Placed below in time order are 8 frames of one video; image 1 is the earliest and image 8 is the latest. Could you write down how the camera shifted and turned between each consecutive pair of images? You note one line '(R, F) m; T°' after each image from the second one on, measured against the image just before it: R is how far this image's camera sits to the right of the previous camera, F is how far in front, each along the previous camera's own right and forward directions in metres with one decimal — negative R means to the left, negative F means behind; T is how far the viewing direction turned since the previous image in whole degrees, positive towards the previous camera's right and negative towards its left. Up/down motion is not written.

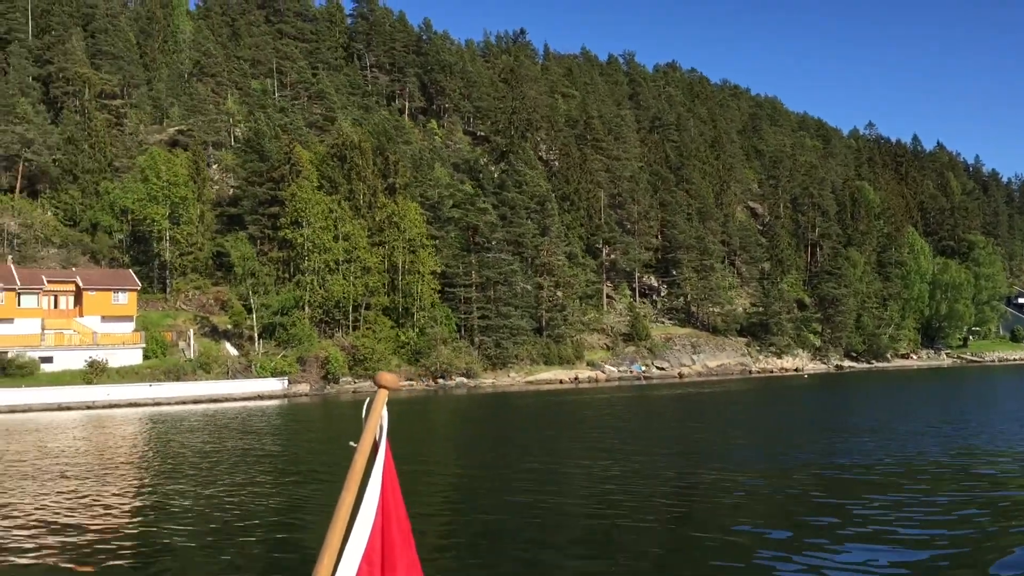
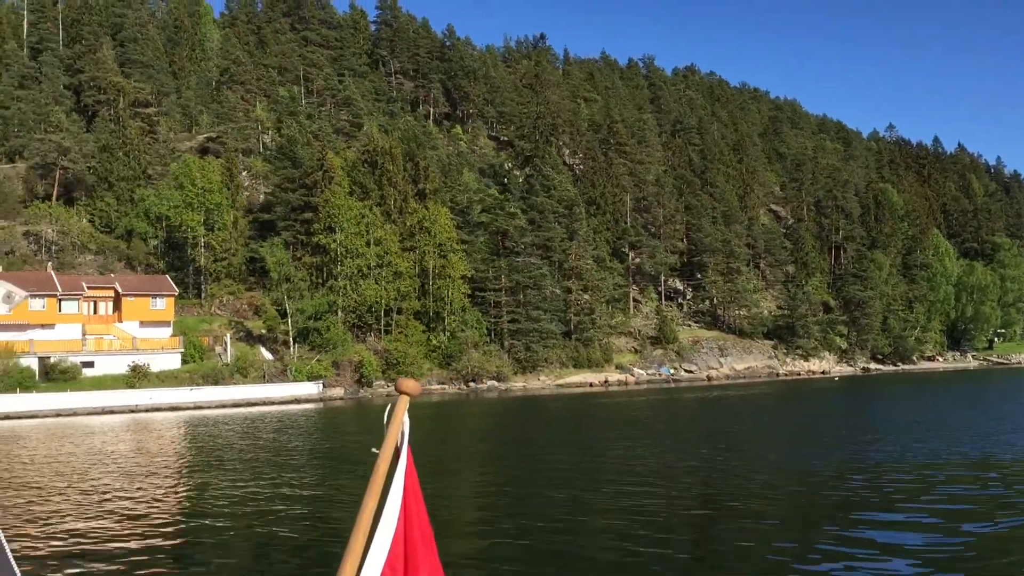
(-1.7, -0.4) m; -1°
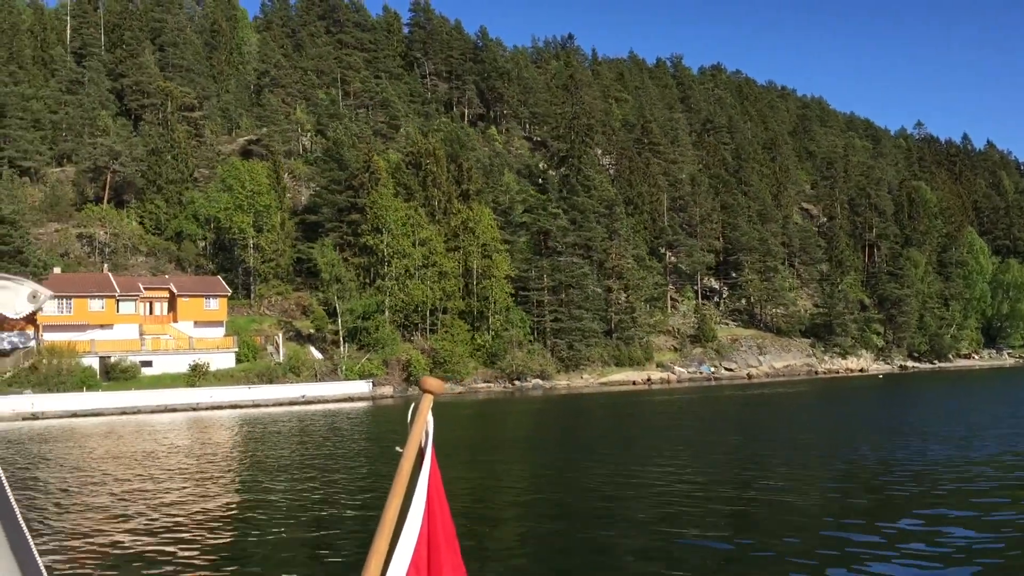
(-2.8, -0.7) m; -1°
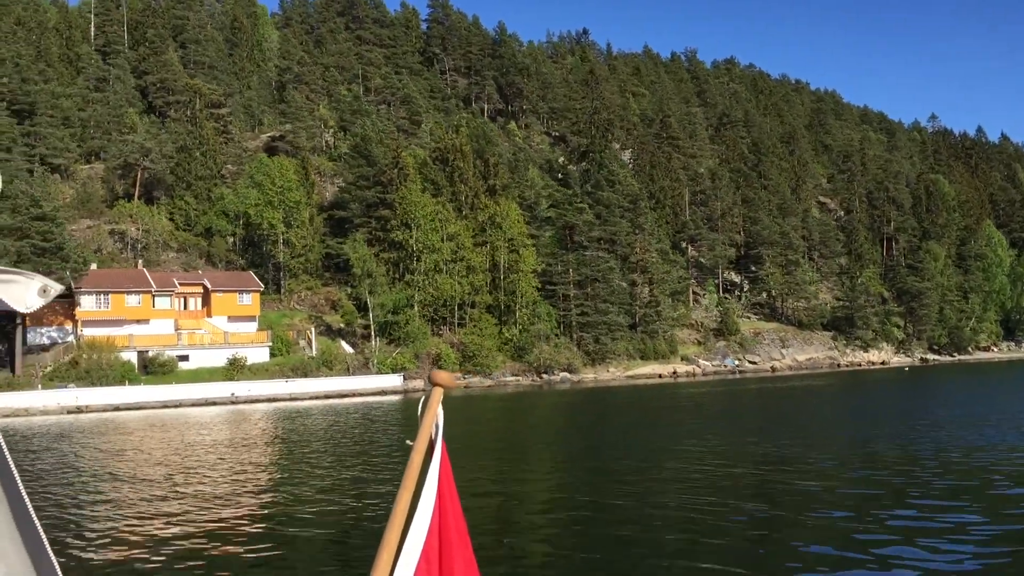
(-2.2, -0.6) m; 0°
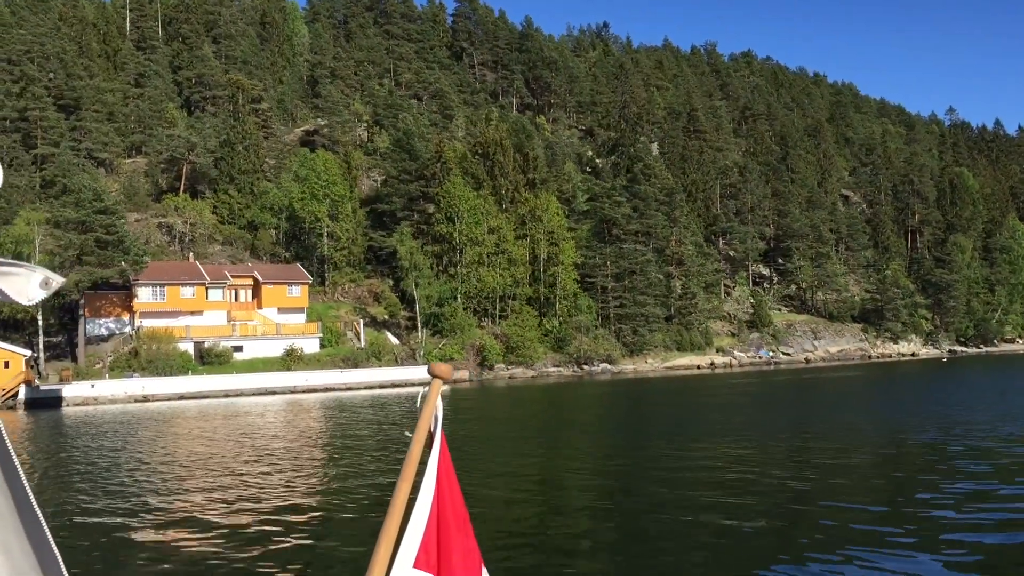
(-3.7, -1.1) m; 0°
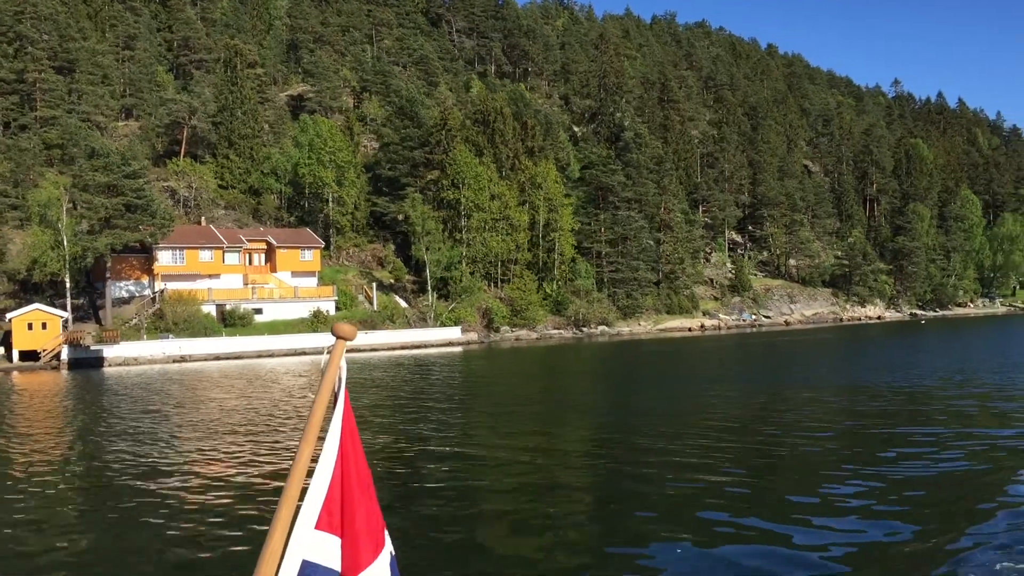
(-5.6, -2.6) m; +4°
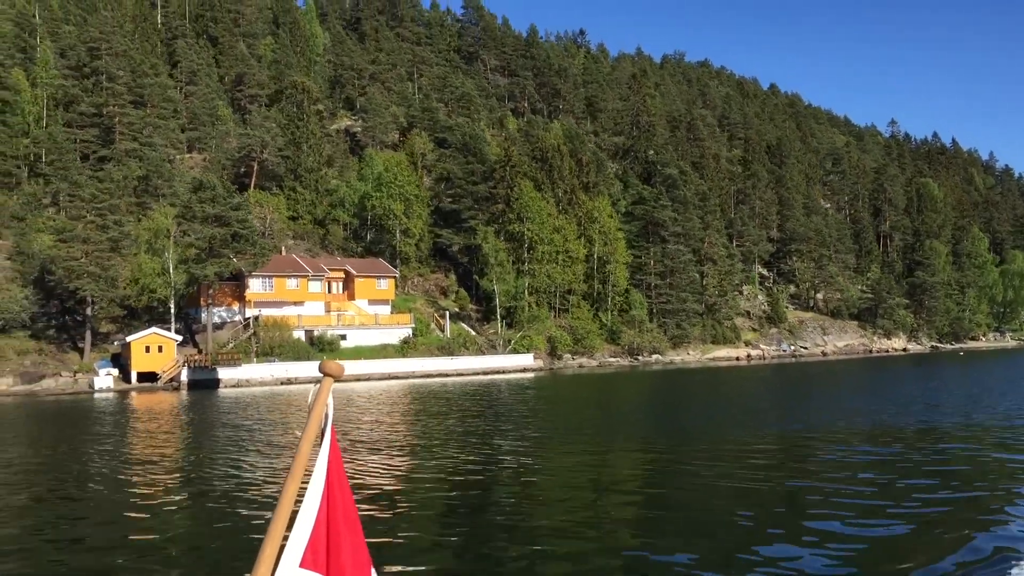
(-7.5, -3.1) m; +1°
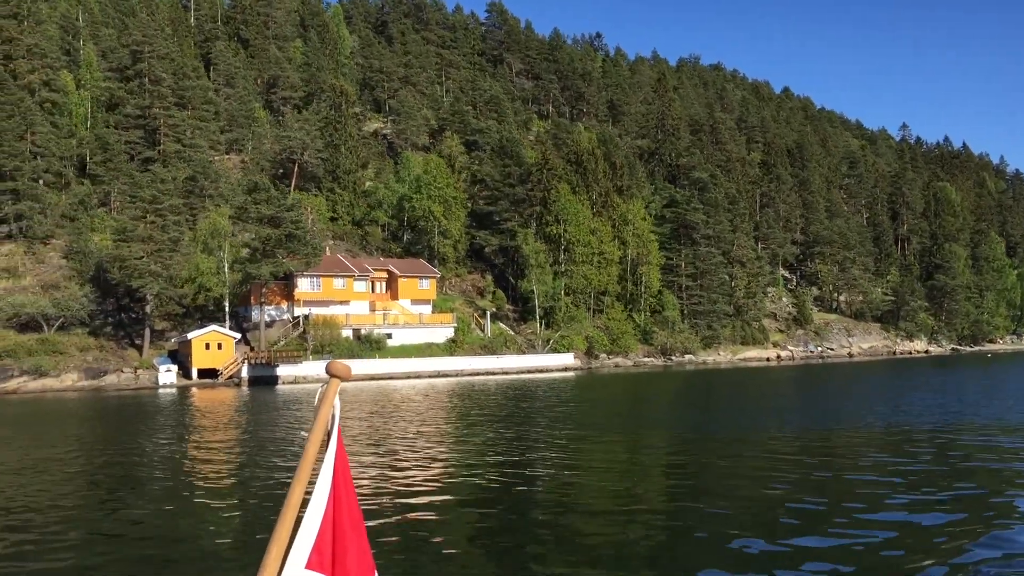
(-3.4, -1.4) m; 0°
